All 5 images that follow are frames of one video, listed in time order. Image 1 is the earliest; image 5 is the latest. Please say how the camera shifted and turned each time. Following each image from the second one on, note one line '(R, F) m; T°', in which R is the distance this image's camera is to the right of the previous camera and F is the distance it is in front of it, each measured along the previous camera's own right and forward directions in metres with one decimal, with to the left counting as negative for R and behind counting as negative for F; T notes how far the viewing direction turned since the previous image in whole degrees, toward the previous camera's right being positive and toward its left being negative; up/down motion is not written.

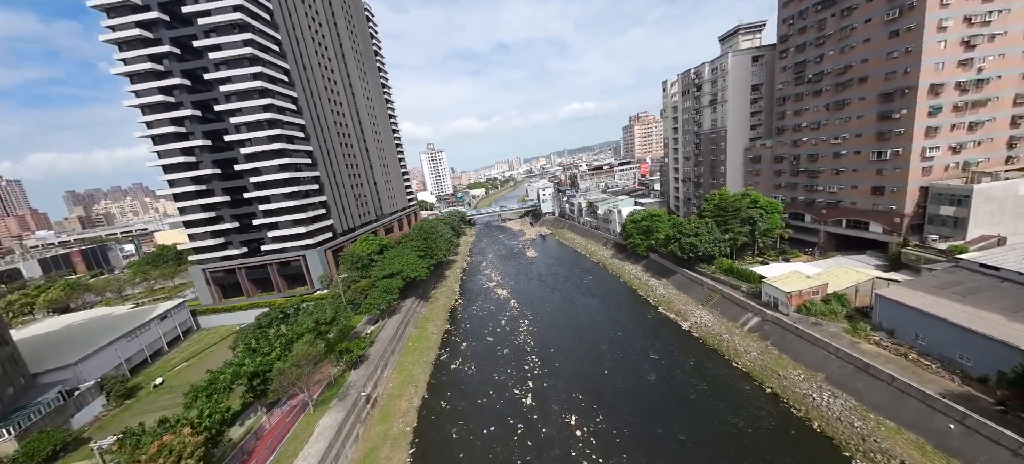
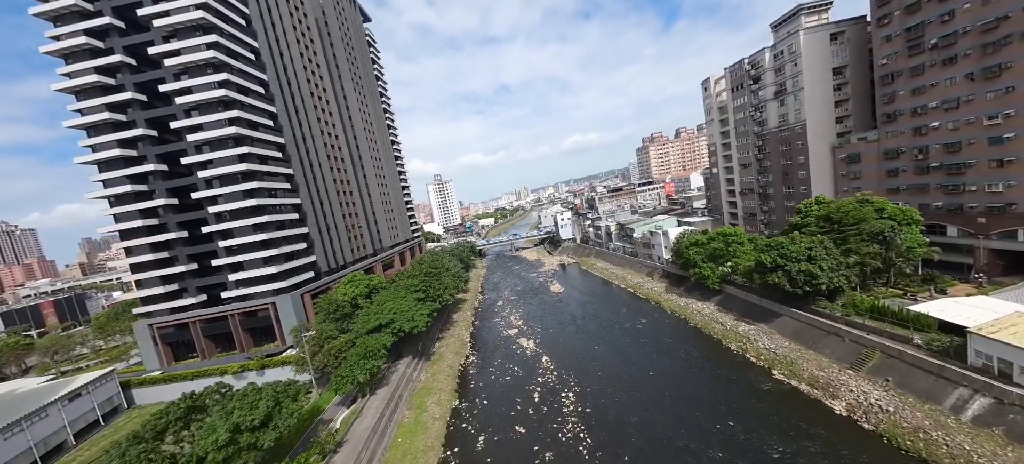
(-1.6, +9.3) m; -1°
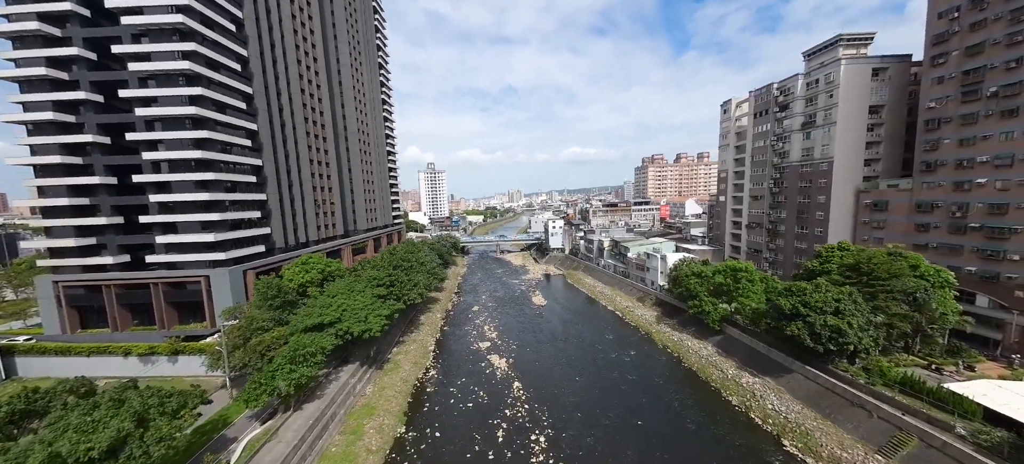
(-0.1, +3.8) m; +2°
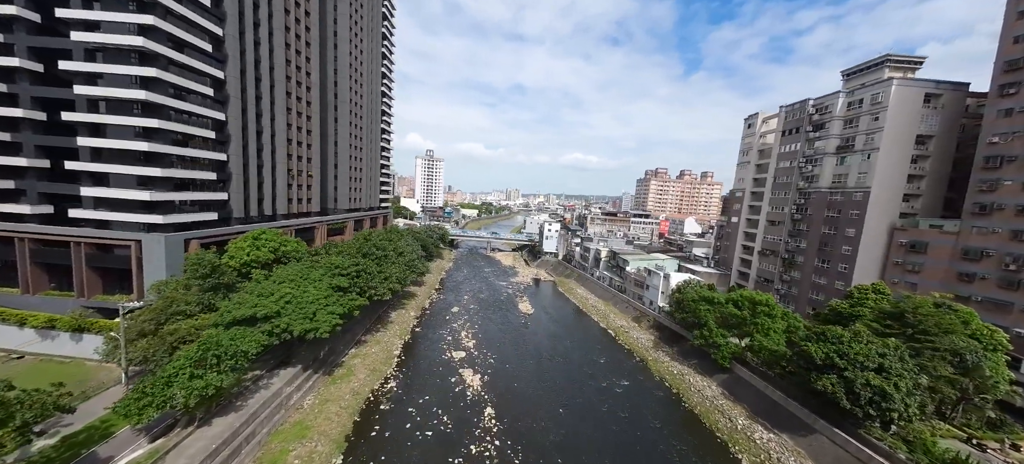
(+0.1, +3.6) m; +1°
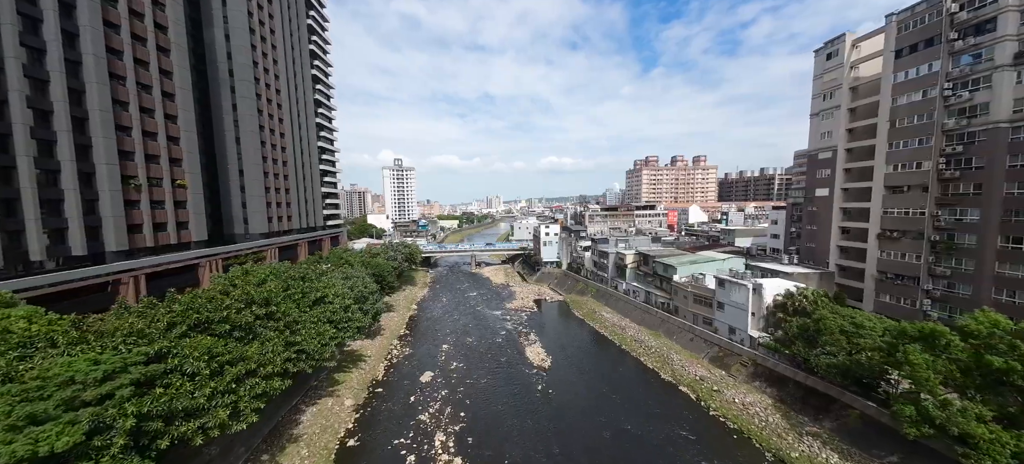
(-0.6, +12.3) m; +3°
